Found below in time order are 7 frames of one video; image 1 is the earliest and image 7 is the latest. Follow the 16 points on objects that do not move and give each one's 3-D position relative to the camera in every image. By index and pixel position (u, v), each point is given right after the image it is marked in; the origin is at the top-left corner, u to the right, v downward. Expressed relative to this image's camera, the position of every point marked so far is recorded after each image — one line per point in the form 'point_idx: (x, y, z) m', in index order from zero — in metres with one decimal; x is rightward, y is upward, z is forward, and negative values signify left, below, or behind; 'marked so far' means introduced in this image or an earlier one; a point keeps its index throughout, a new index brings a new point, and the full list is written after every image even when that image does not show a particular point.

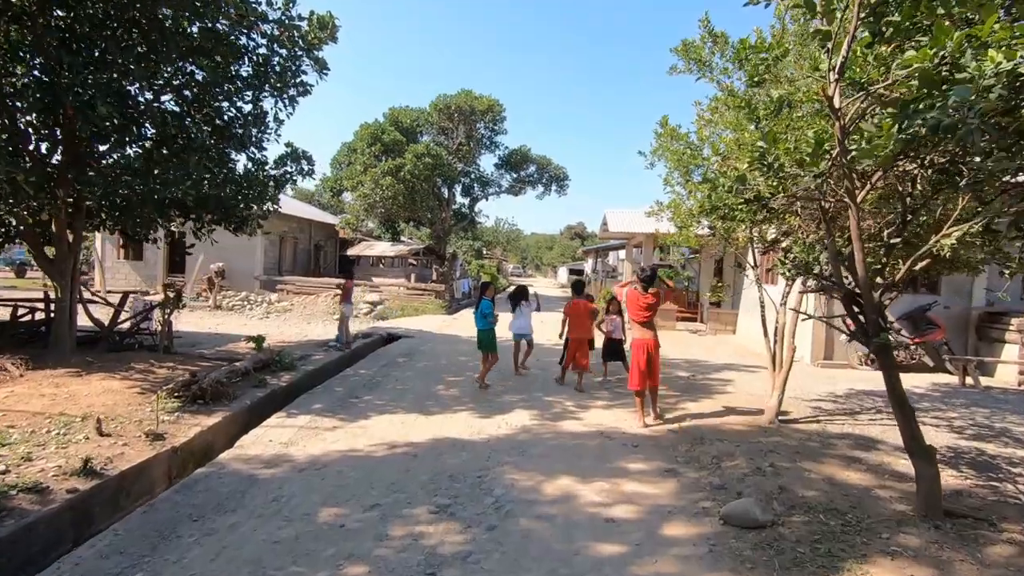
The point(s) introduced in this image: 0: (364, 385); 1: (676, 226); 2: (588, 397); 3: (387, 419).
0: (-2.3, -1.5, +7.9) m
1: (+2.4, +0.9, +7.3) m
2: (+1.1, -1.6, +7.4) m
3: (-1.6, -1.7, +6.3) m
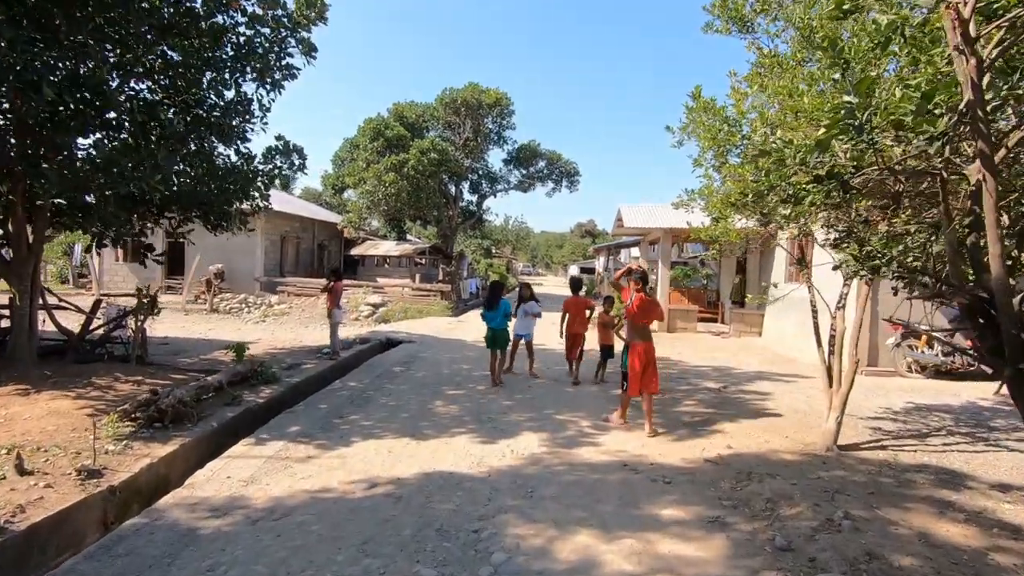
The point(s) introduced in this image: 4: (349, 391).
0: (-2.2, -1.6, +7.0) m
1: (+2.5, +0.9, +6.3) m
2: (+1.2, -1.6, +6.4) m
3: (-1.5, -1.7, +5.4) m
4: (-2.4, -1.5, +7.5) m
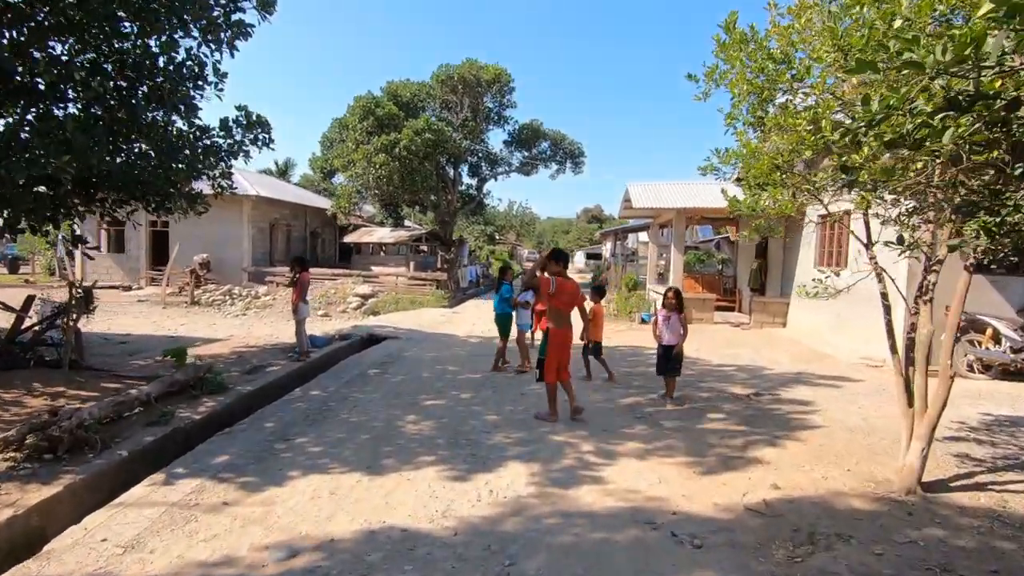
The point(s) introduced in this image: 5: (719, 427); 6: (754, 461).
0: (-2.4, -1.5, +5.8) m
1: (+2.3, +1.0, +5.0) m
2: (+1.0, -1.5, +5.2) m
3: (-1.7, -1.6, +4.2) m
4: (-2.6, -1.4, +6.3) m
5: (+2.2, -1.5, +5.3) m
6: (+2.1, -1.5, +4.4) m
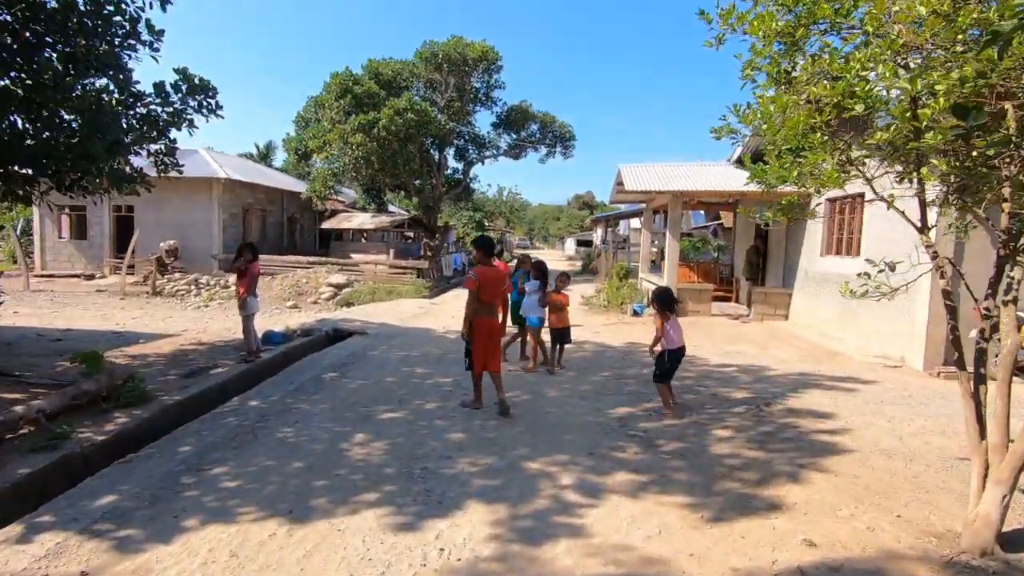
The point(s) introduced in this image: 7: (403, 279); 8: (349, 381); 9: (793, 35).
0: (-2.7, -1.4, +4.8) m
1: (+2.0, +1.0, +4.0) m
2: (+0.8, -1.5, +4.3) m
3: (-1.9, -1.6, +3.3) m
4: (-2.9, -1.4, +5.3) m
5: (+1.9, -1.4, +4.4) m
6: (+1.9, -1.5, +3.5) m
7: (-3.8, +0.3, +17.7) m
8: (-2.2, -1.2, +6.7) m
9: (+2.0, +1.8, +3.6) m
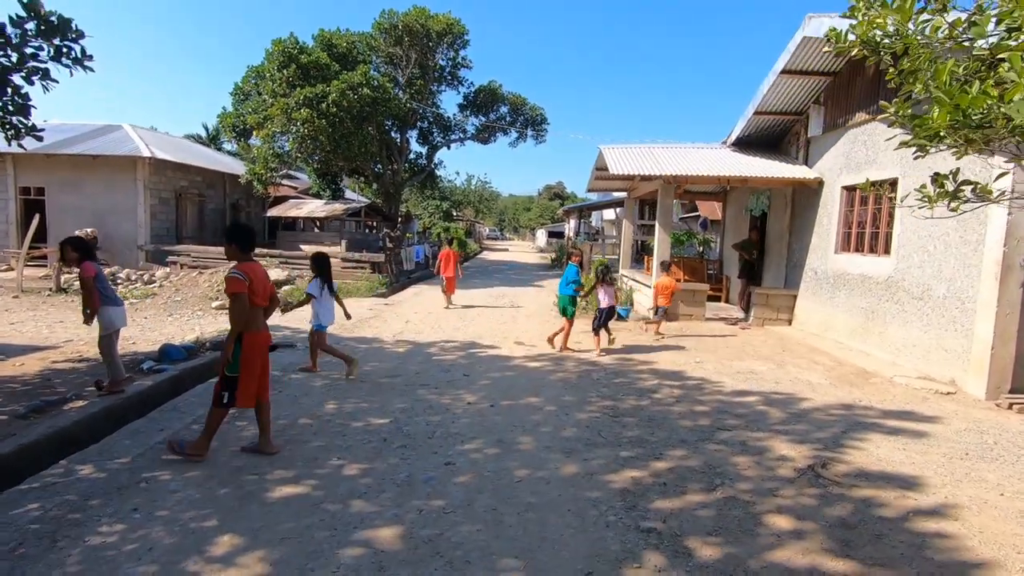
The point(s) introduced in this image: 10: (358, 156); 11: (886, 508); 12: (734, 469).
0: (-3.0, -1.5, +3.0) m
1: (+1.8, +0.9, +2.4) m
2: (+0.5, -1.6, +2.6) m
3: (-2.1, -1.8, +1.5) m
4: (-3.2, -1.5, +3.5) m
5: (+1.6, -1.5, +2.8) m
6: (+1.6, -1.6, +2.0) m
7: (-4.9, +0.5, +15.8) m
8: (-2.6, -1.3, +4.9) m
9: (+1.8, +1.6, +2.0) m
10: (-5.7, +4.9, +18.6) m
11: (+2.4, -1.4, +3.3) m
12: (+1.7, -1.4, +3.9) m
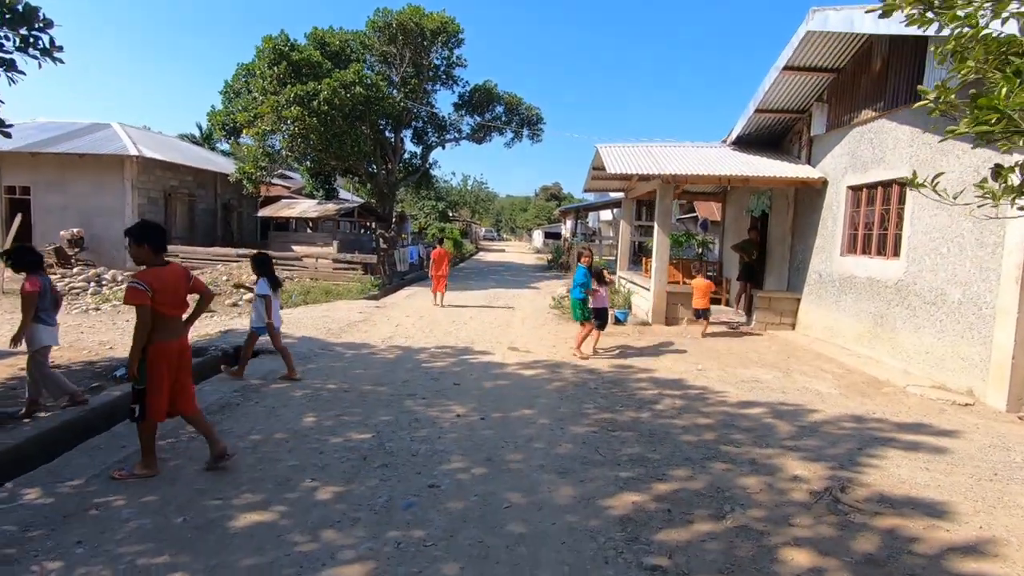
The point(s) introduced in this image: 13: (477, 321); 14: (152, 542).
0: (-3.0, -1.6, +2.6) m
1: (+1.7, +0.9, +2.1) m
2: (+0.4, -1.6, +2.3) m
3: (-2.2, -1.8, +1.1) m
4: (-3.3, -1.5, +3.1) m
5: (+1.6, -1.6, +2.5) m
6: (+1.6, -1.7, +1.6) m
7: (-5.0, +0.4, +15.4) m
8: (-2.7, -1.4, +4.5) m
9: (+1.7, +1.6, +1.6) m
10: (-5.9, +4.9, +18.2) m
11: (+2.4, -1.5, +2.9) m
12: (+1.7, -1.5, +3.6) m
13: (-0.7, -0.7, +10.6) m
14: (-2.2, -1.6, +3.1) m
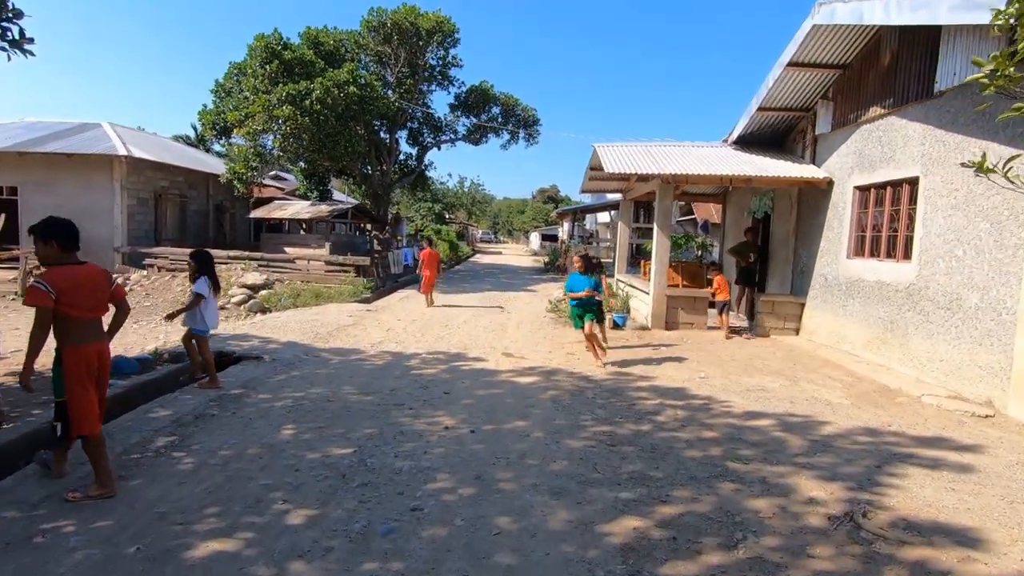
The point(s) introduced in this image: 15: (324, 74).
0: (-3.1, -1.6, +2.3) m
1: (+1.7, +0.8, +1.8) m
2: (+0.4, -1.7, +2.0) m
3: (-2.3, -1.8, +0.8) m
4: (-3.3, -1.5, +2.8) m
5: (+1.5, -1.6, +2.2) m
6: (+1.5, -1.7, +1.3) m
7: (-5.2, +0.3, +15.1) m
8: (-2.7, -1.4, +4.2) m
9: (+1.6, +1.6, +1.3) m
10: (-6.0, +4.8, +17.9) m
11: (+2.3, -1.5, +2.6) m
12: (+1.6, -1.5, +3.3) m
13: (-0.8, -0.8, +10.3) m
14: (-2.3, -1.6, +2.8) m
15: (-6.2, +7.2, +16.6) m
